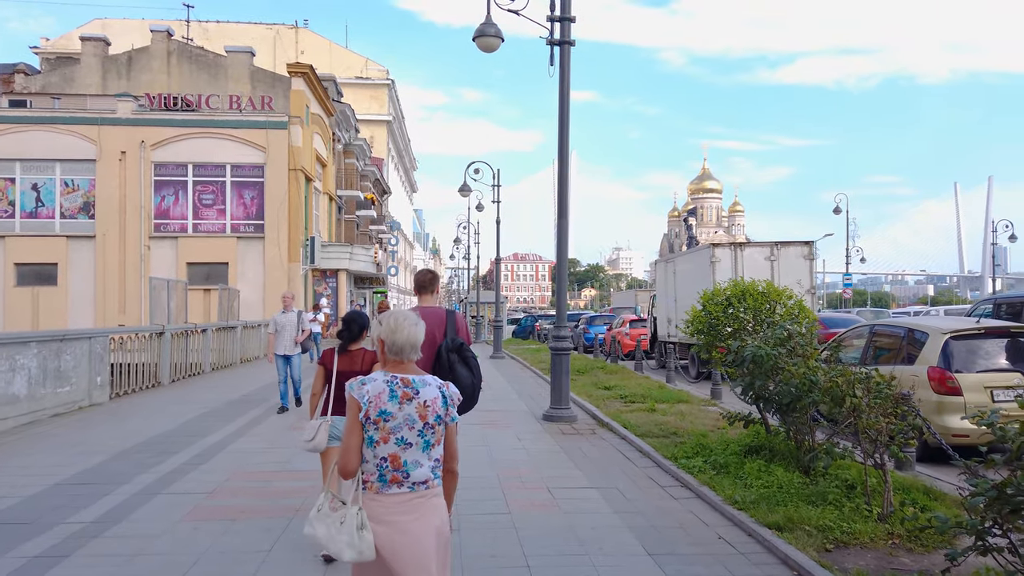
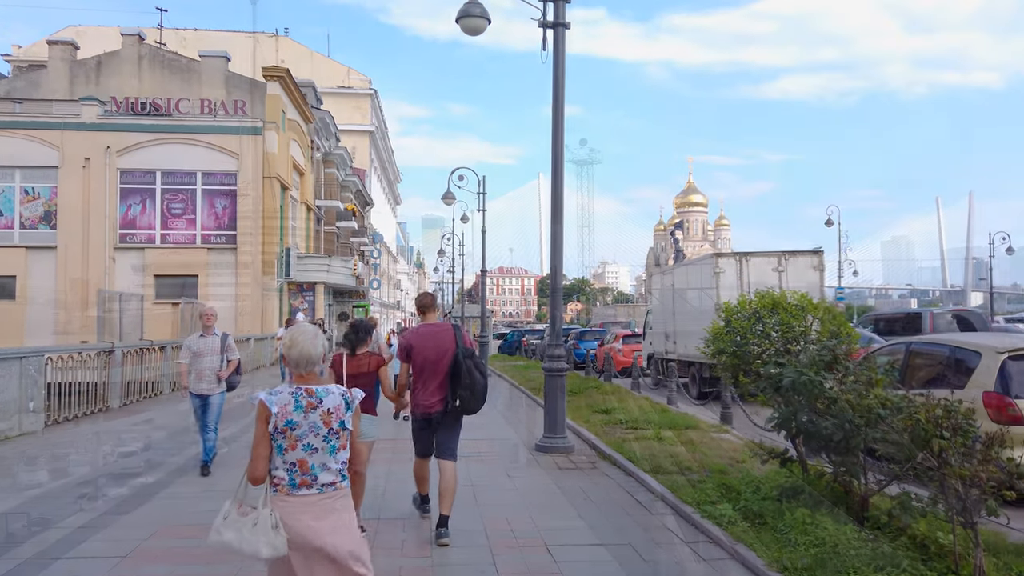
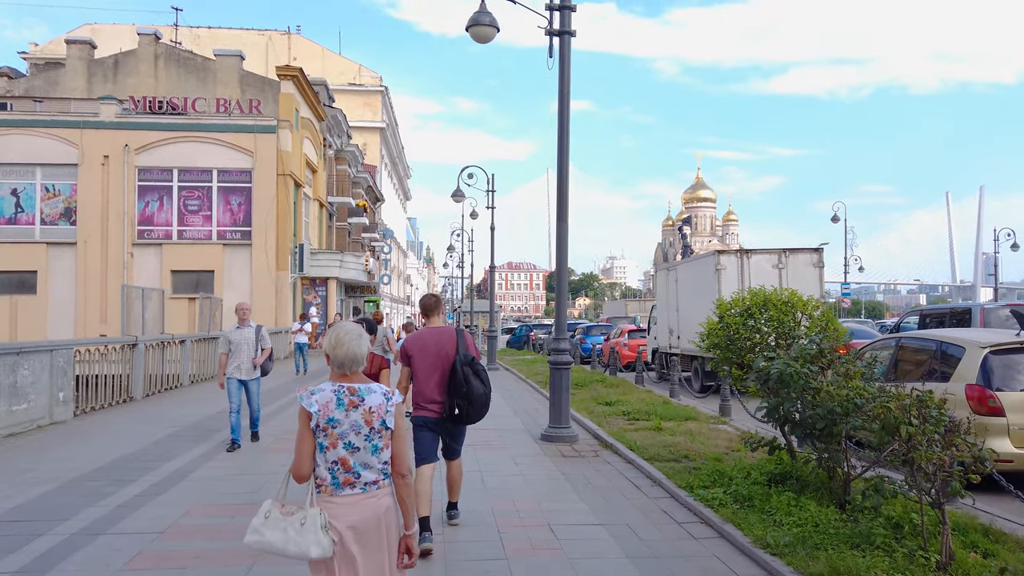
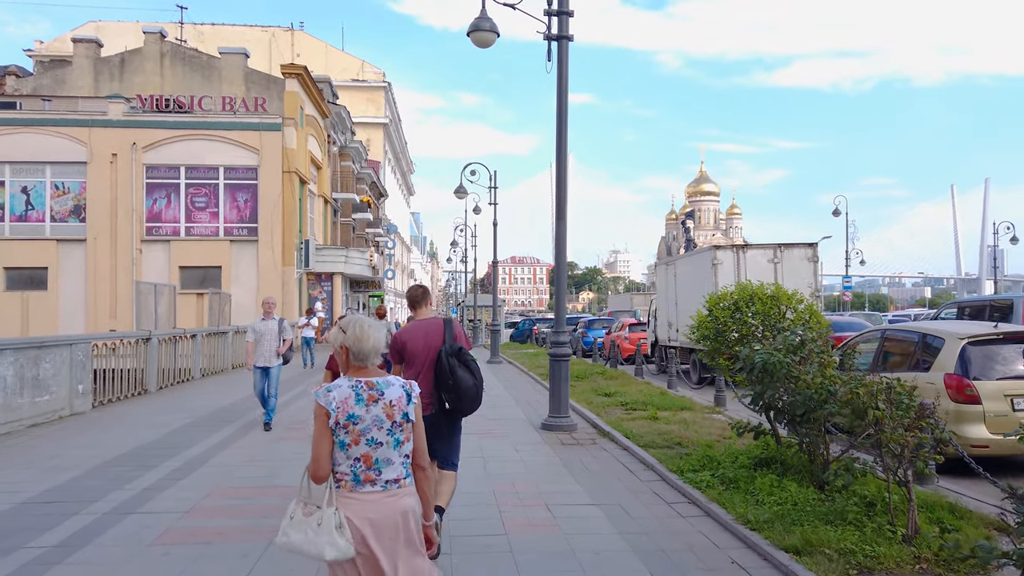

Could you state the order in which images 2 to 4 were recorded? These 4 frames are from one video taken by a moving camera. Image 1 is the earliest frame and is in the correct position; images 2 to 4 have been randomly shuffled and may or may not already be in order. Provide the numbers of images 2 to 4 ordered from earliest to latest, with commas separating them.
4, 3, 2
